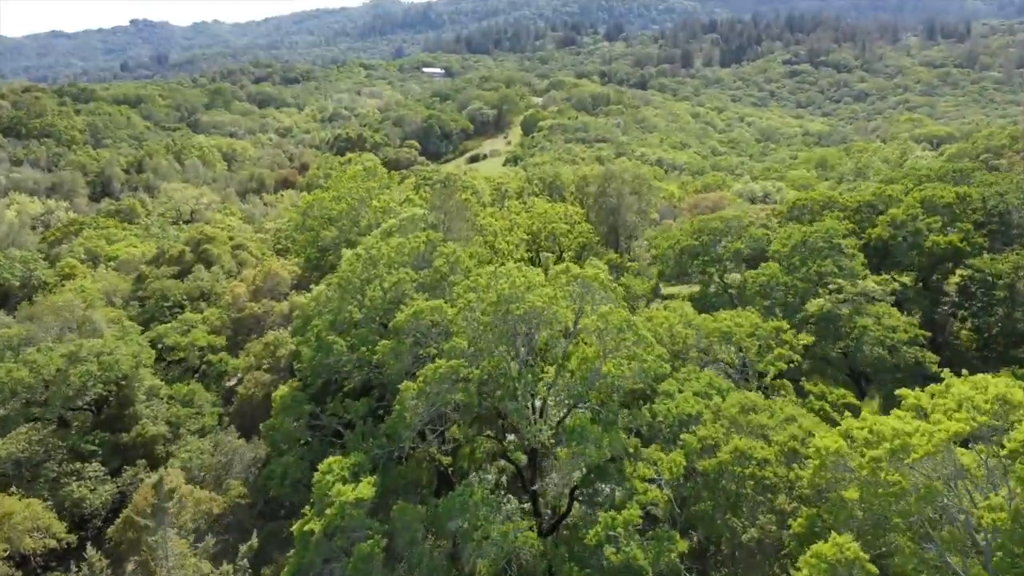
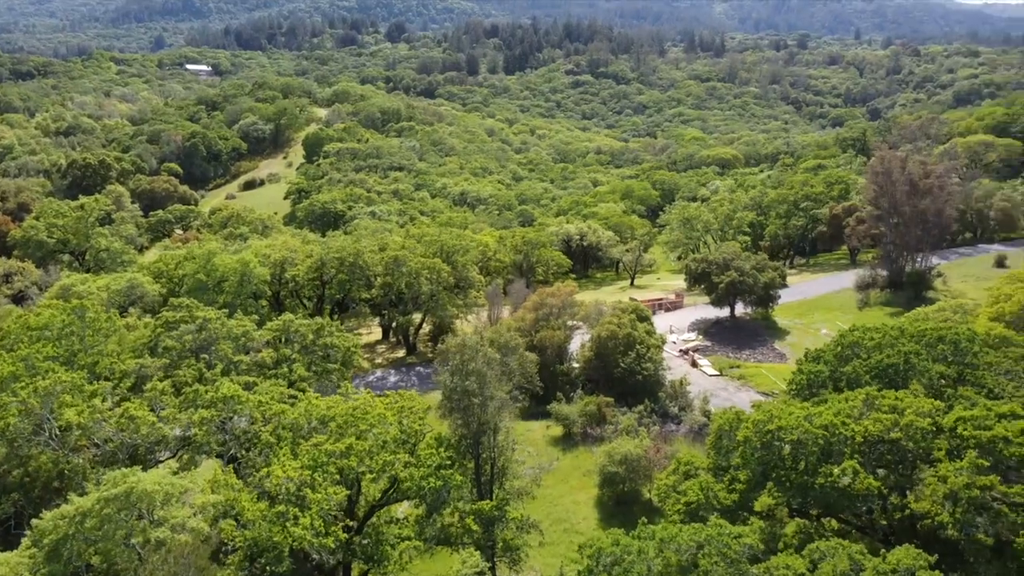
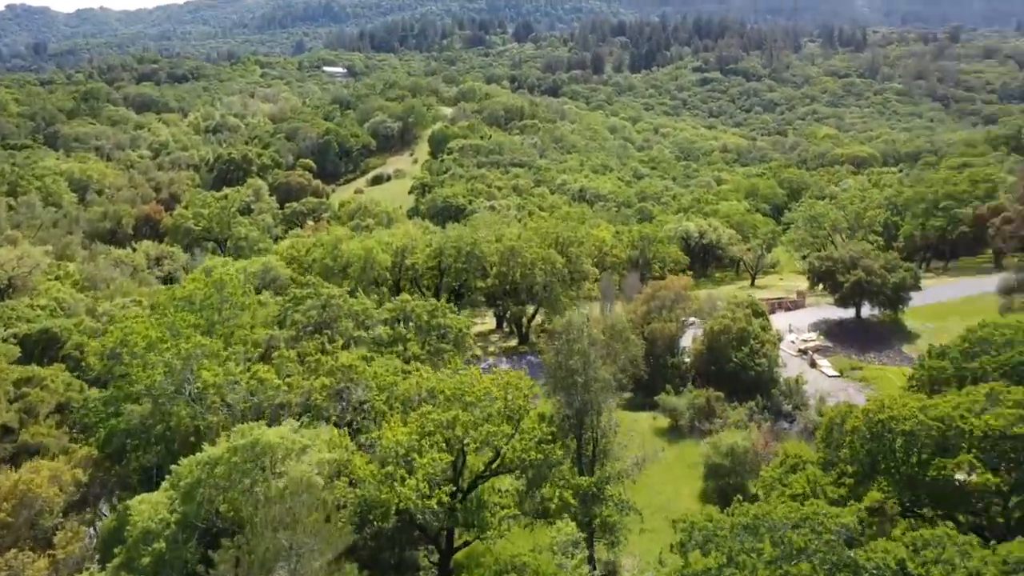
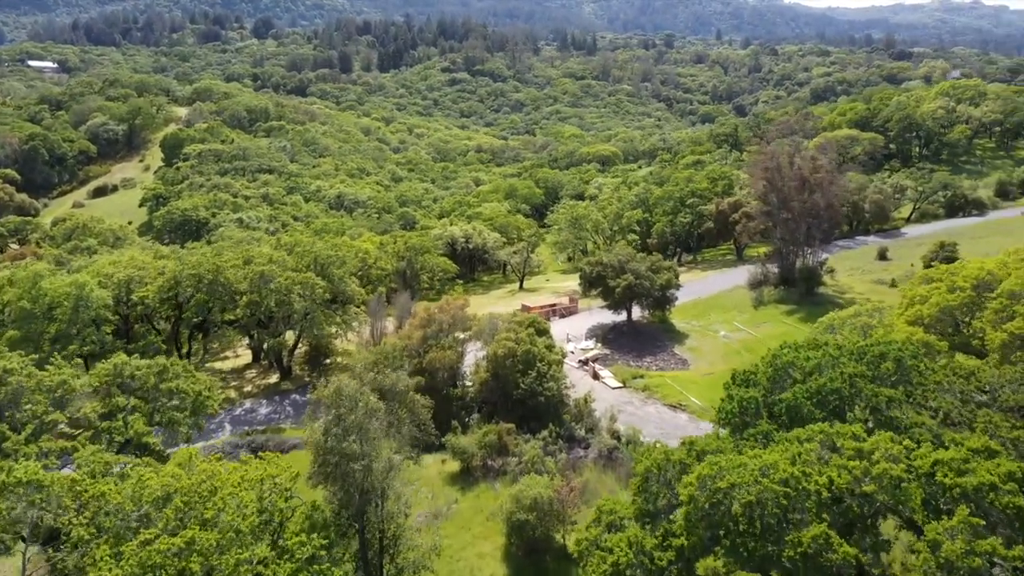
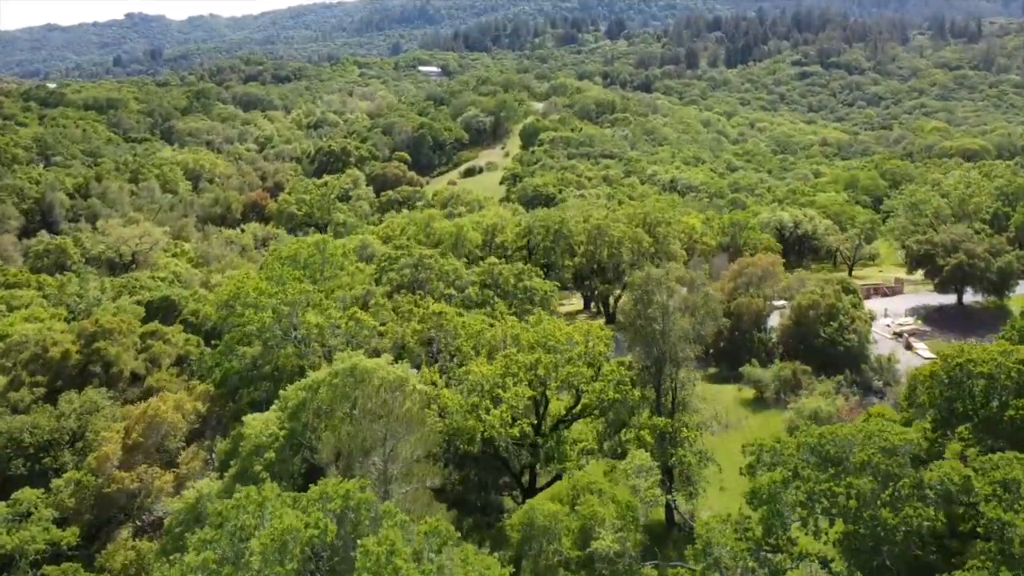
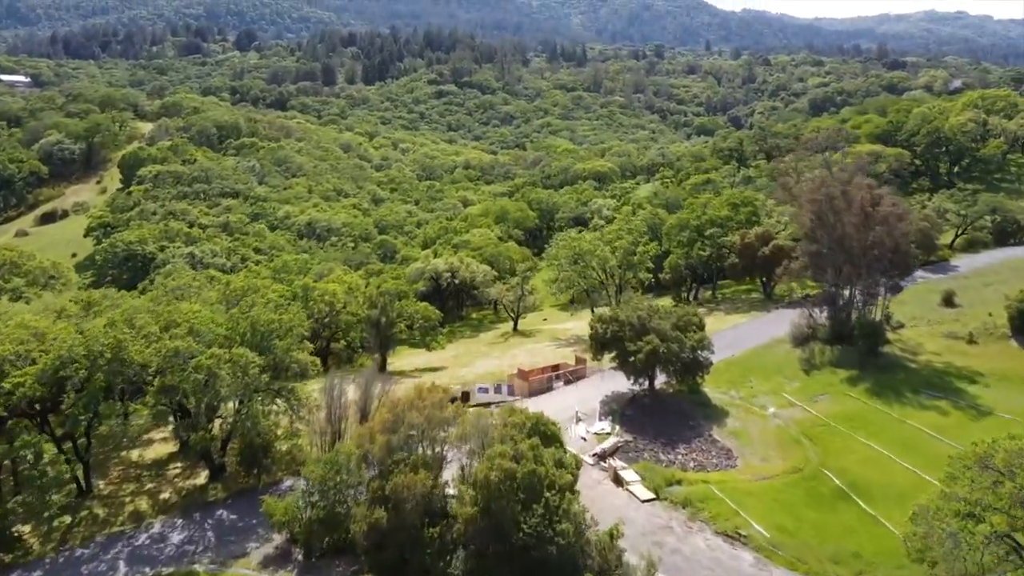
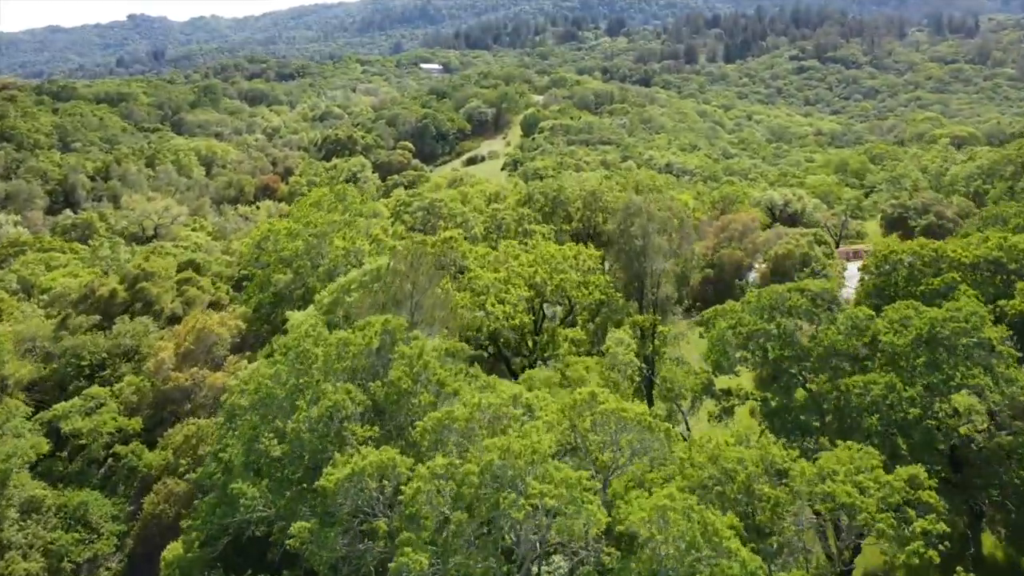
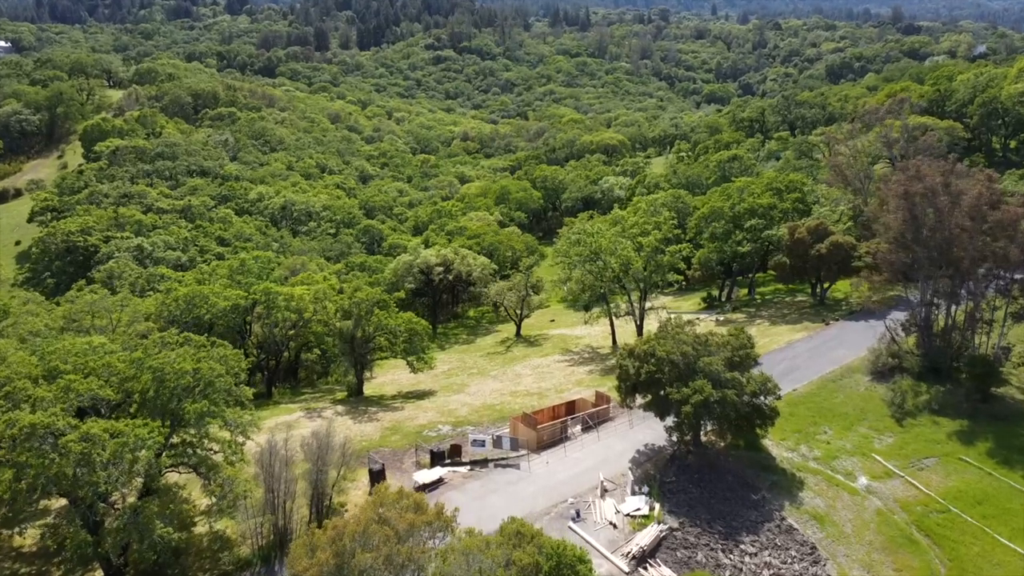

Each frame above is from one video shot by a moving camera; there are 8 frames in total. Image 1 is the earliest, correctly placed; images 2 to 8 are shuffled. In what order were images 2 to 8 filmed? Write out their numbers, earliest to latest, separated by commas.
7, 5, 3, 2, 4, 6, 8
